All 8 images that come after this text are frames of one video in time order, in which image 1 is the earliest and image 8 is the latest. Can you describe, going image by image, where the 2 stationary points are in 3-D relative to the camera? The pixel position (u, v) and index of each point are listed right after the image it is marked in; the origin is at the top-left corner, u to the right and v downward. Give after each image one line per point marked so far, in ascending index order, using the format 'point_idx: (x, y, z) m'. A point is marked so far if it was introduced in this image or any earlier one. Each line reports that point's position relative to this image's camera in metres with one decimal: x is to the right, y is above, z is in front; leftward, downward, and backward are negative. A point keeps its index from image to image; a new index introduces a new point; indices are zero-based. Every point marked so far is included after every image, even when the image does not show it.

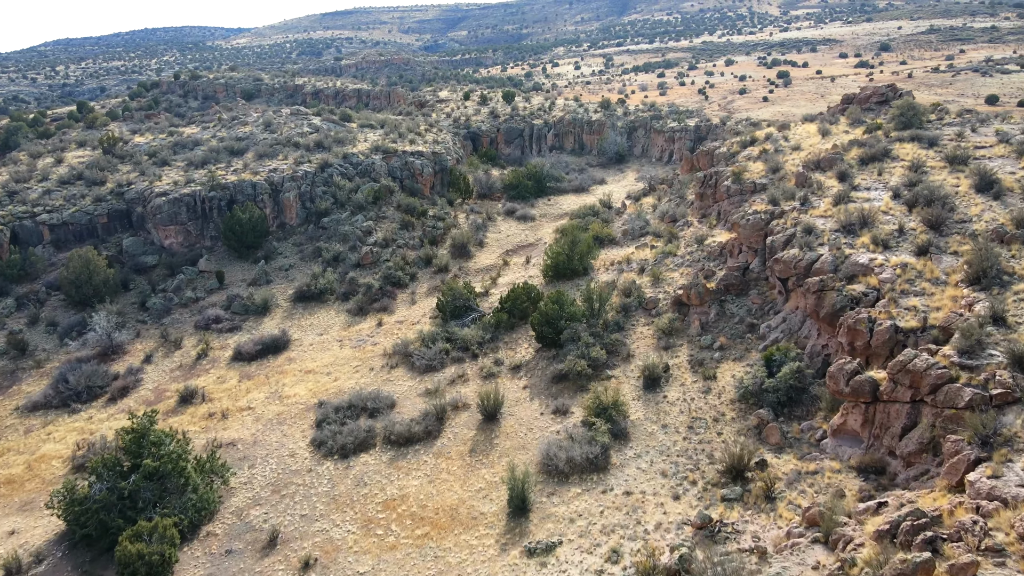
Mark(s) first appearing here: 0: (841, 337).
0: (+7.0, -1.0, +16.4) m
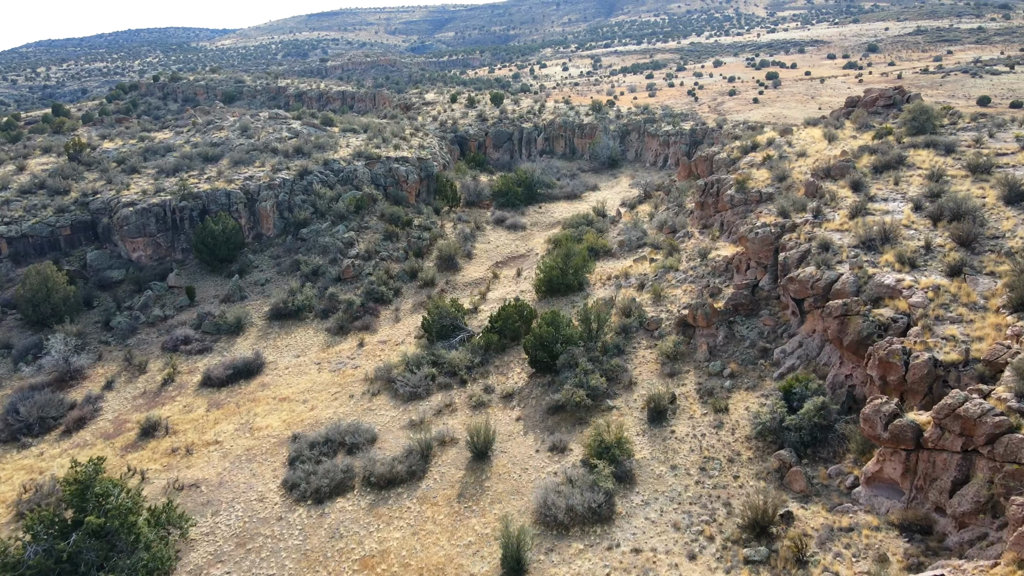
0: (+6.9, -1.5, +14.8) m
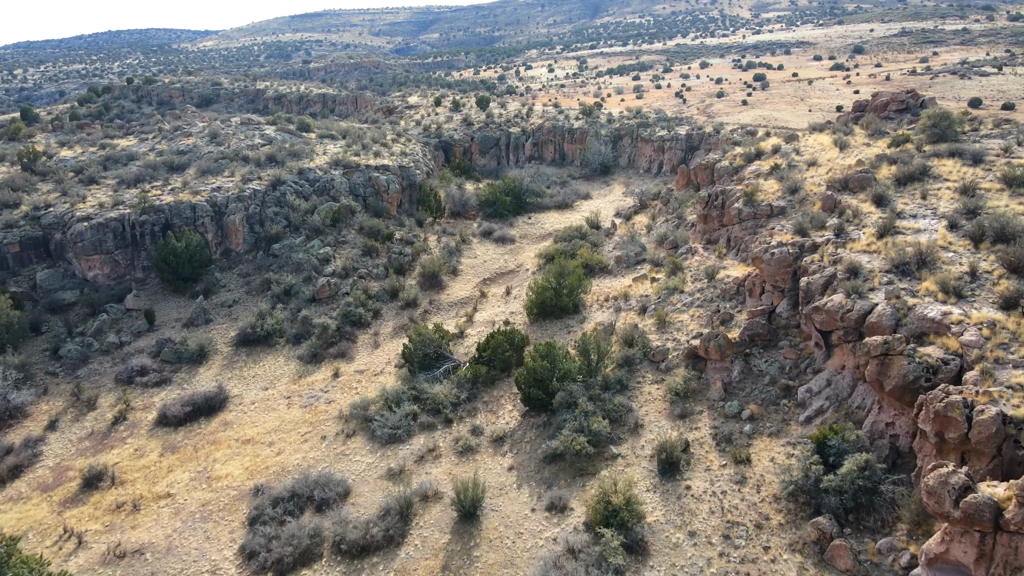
0: (+6.7, -2.2, +12.7) m
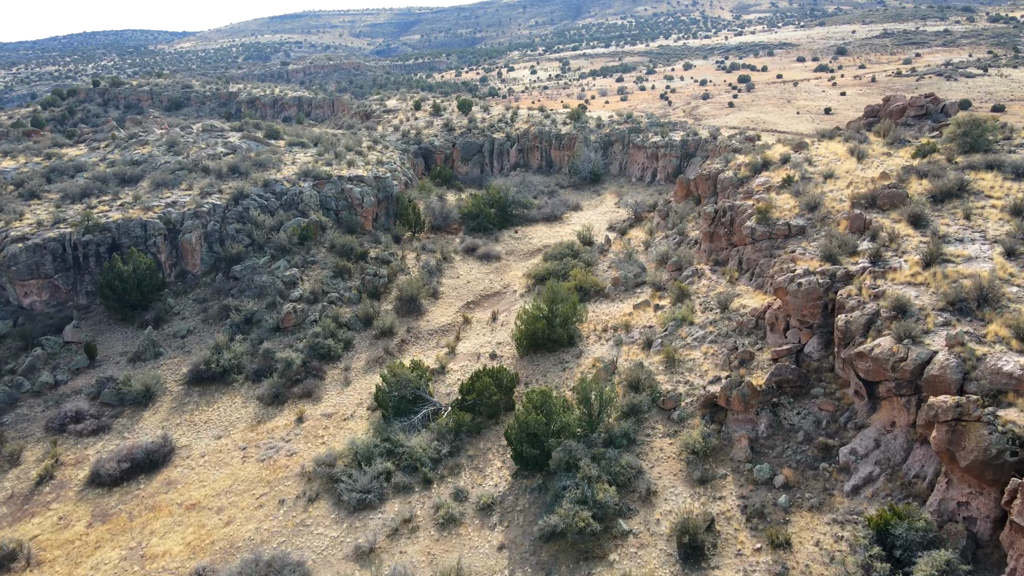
0: (+6.6, -3.0, +10.2) m
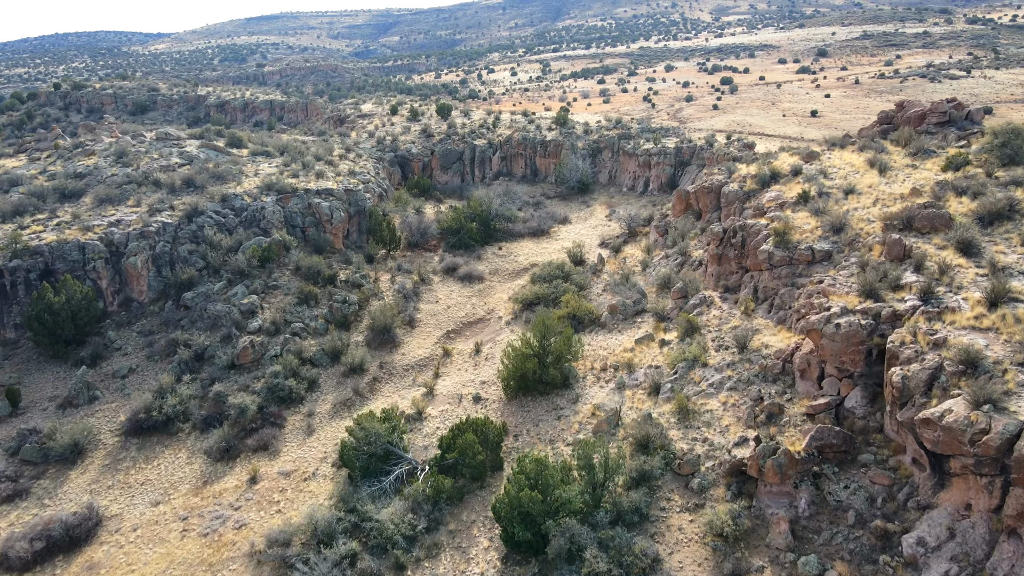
0: (+6.6, -3.7, +7.7) m
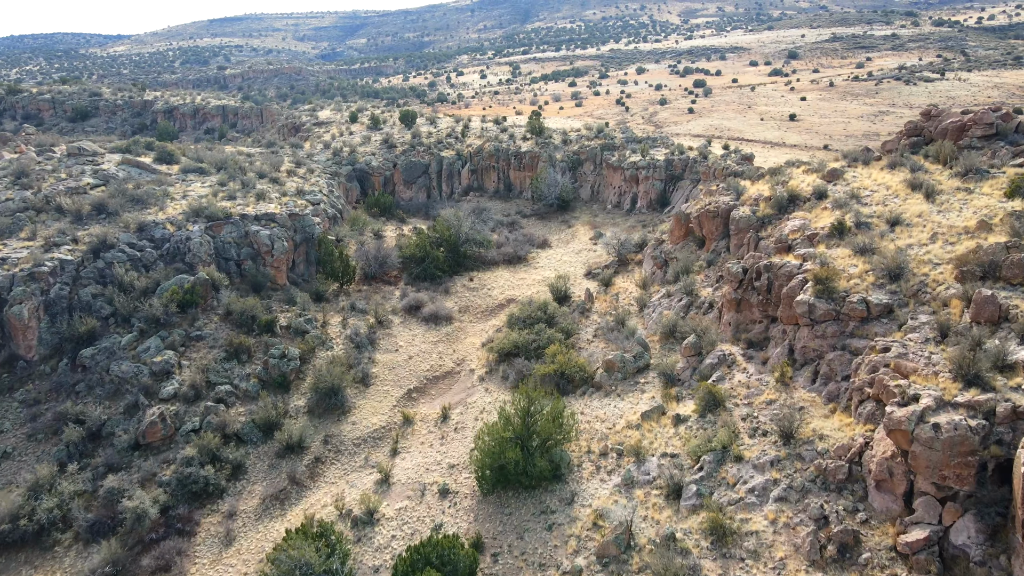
0: (+6.5, -4.9, +3.8) m
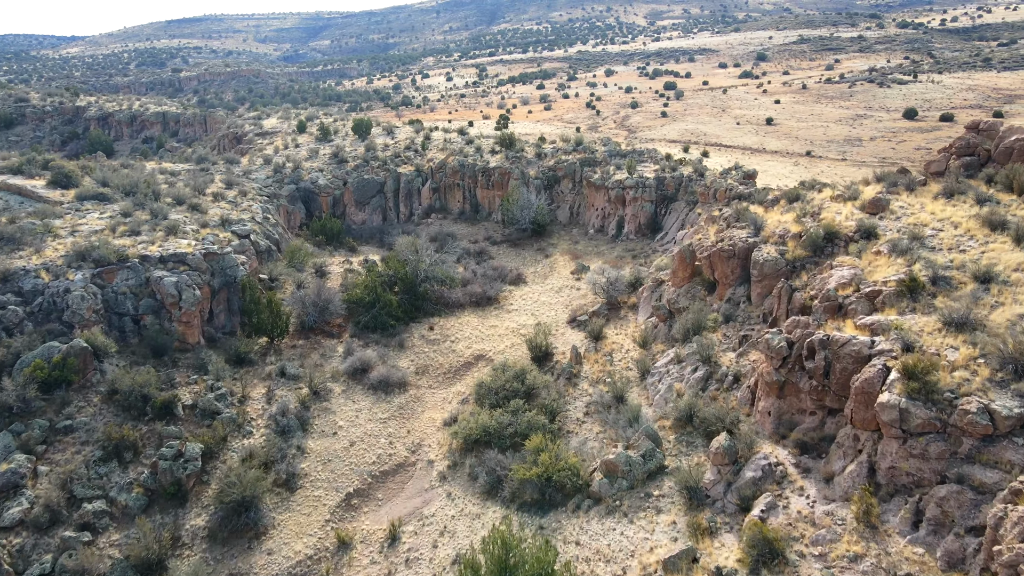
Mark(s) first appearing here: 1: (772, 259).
0: (+6.6, -6.2, -0.6) m
1: (+5.8, +0.7, +17.3) m
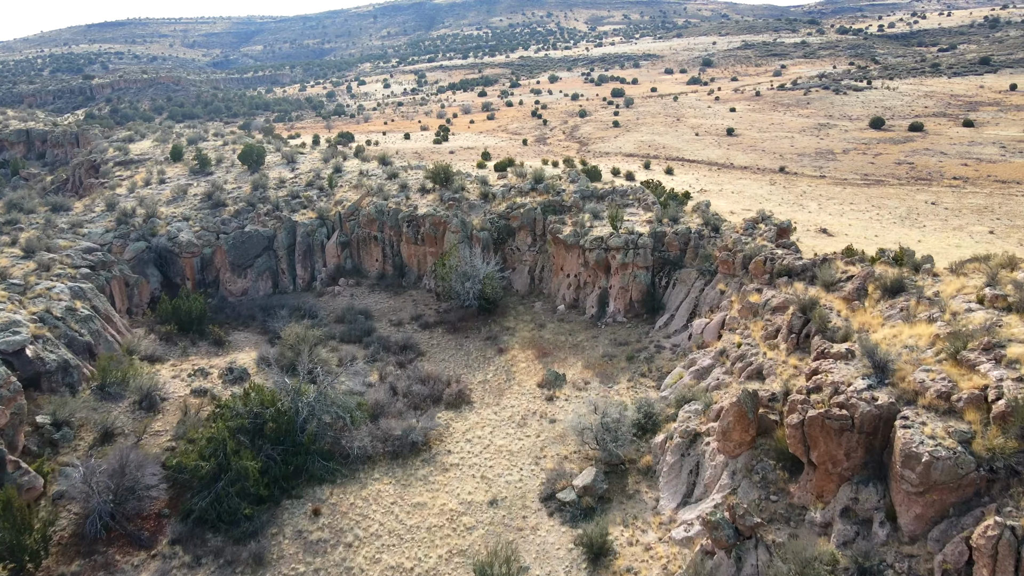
0: (+7.2, -8.6, -9.0) m
1: (+5.0, -1.9, +8.8) m
